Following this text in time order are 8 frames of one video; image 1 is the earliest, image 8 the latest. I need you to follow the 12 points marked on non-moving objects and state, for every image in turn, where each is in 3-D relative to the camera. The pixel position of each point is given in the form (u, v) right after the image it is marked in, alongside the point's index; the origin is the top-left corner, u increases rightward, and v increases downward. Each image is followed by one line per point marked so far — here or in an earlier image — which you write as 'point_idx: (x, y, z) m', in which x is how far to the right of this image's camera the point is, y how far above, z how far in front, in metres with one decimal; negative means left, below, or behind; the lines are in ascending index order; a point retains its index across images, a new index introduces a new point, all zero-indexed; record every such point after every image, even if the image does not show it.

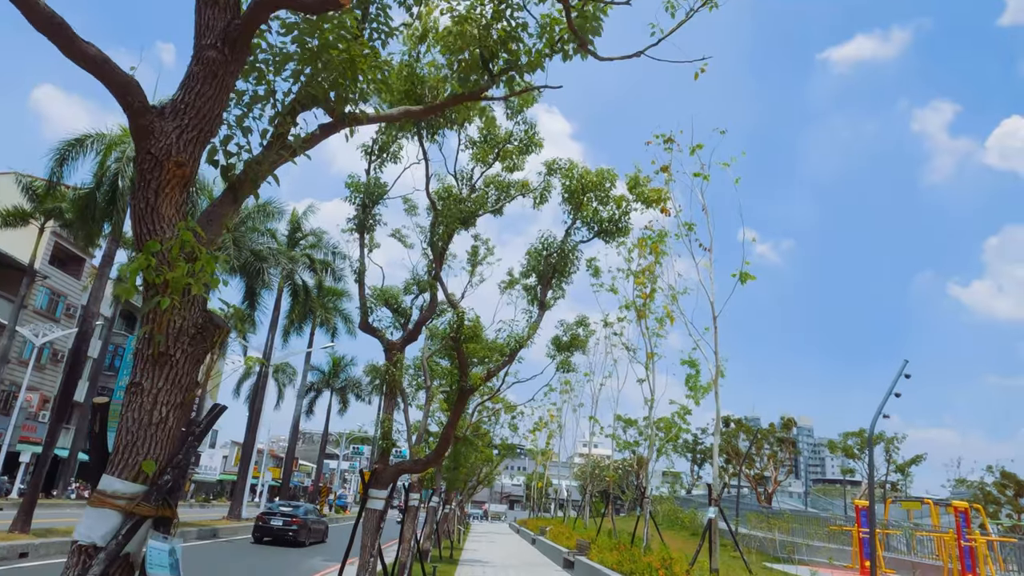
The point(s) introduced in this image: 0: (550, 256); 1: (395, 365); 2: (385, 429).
0: (+0.5, +0.4, +8.7) m
1: (-1.4, -0.9, +8.7) m
2: (-1.5, -1.7, +8.4) m
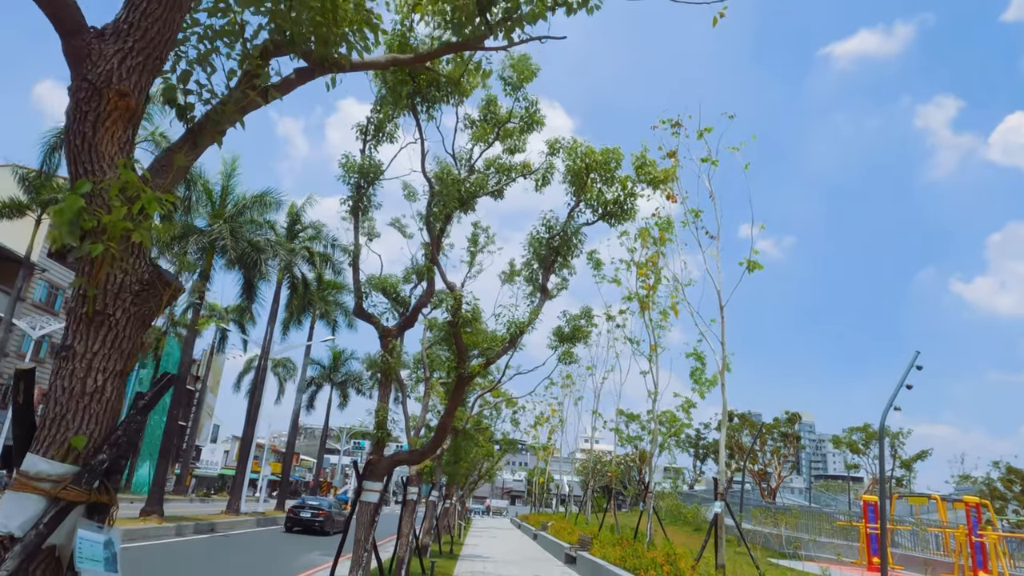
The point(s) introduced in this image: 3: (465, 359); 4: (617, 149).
0: (+0.5, +0.6, +8.3) m
1: (-1.4, -0.7, +8.3) m
2: (-1.5, -1.5, +8.1) m
3: (-0.5, -0.8, +7.8) m
4: (+1.2, +1.6, +8.1) m
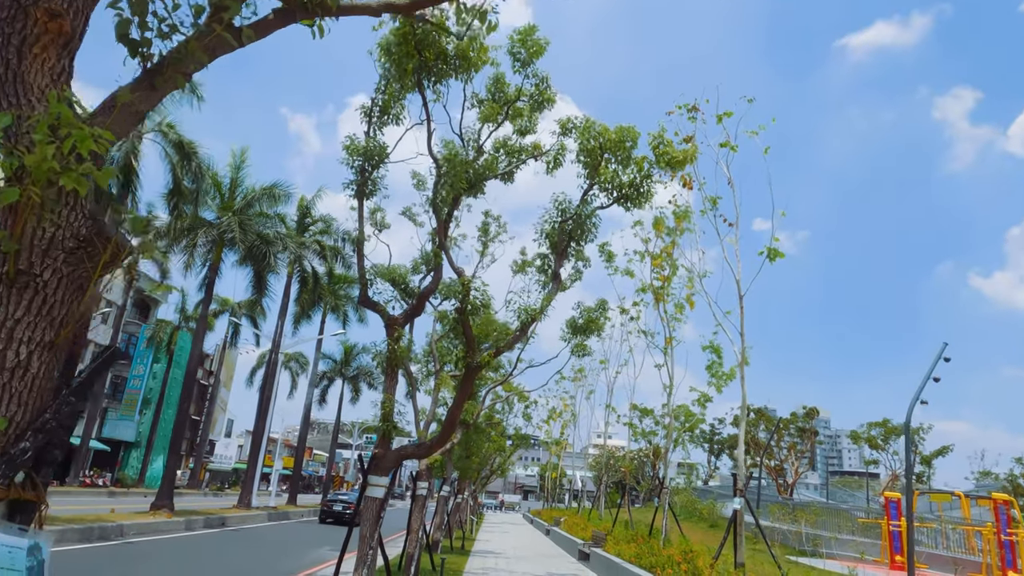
0: (+0.6, +0.7, +7.9) m
1: (-1.3, -0.6, +8.0) m
2: (-1.4, -1.4, +7.8) m
3: (-0.4, -0.6, +7.4) m
4: (+1.3, +1.8, +7.8) m
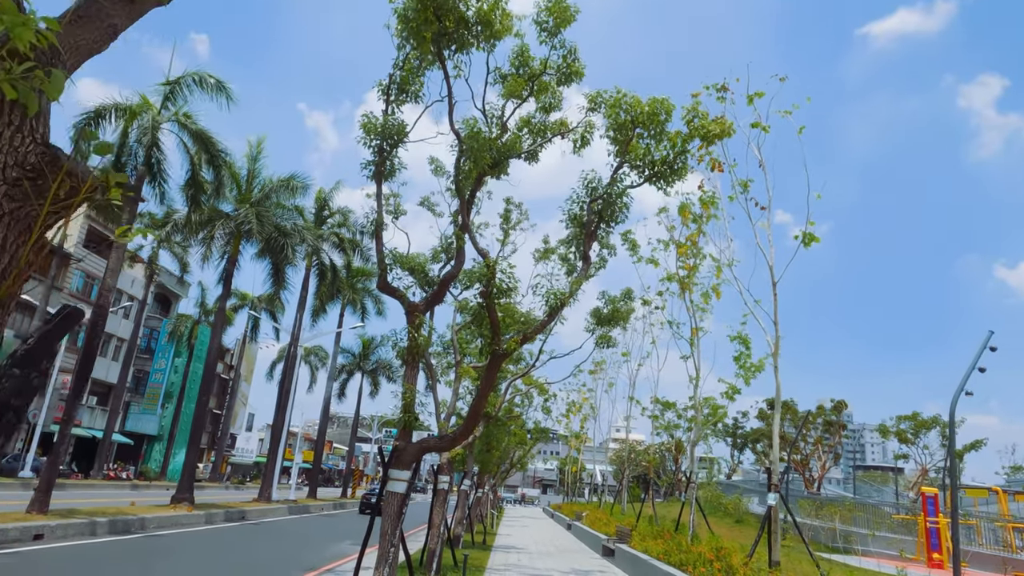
0: (+0.9, +0.9, +7.5) m
1: (-1.0, -0.4, +7.6) m
2: (-1.1, -1.2, +7.4) m
3: (-0.1, -0.5, +7.0) m
4: (+1.6, +1.9, +7.3) m
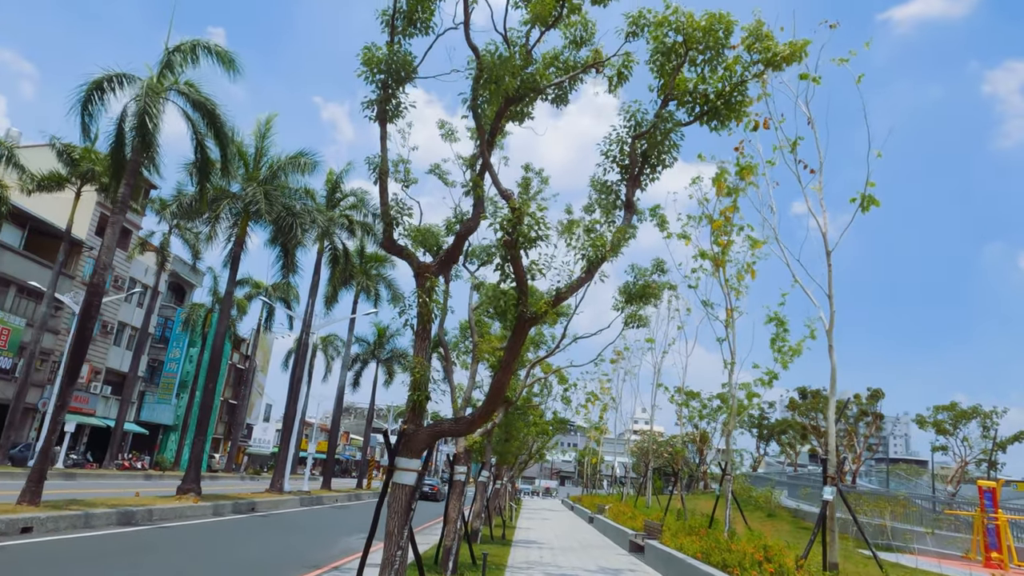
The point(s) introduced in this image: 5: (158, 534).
0: (+1.1, +1.3, +6.3) m
1: (-0.8, 0.0, +6.5) m
2: (-0.8, -0.8, +6.3) m
3: (+0.1, -0.1, +5.9) m
4: (+1.8, +2.3, +6.1) m
5: (-7.6, -5.3, +15.3) m
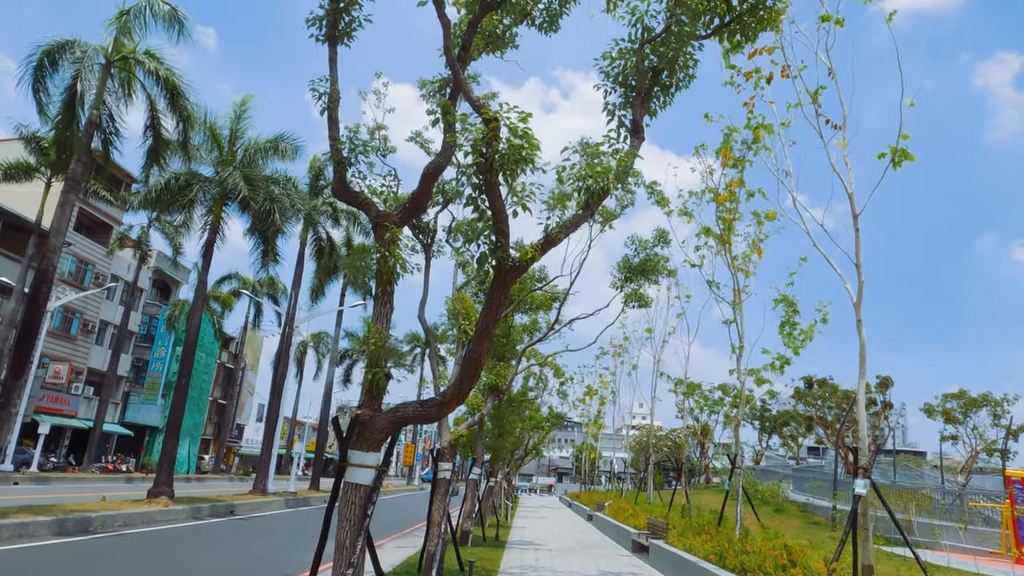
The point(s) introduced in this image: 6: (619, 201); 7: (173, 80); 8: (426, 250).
0: (+1.0, +1.7, +5.1) m
1: (-0.9, +0.3, +5.2) m
2: (-1.0, -0.5, +5.1) m
3: (0.0, +0.3, +4.7) m
4: (+1.6, +2.7, +4.9) m
5: (-7.8, -5.0, +14.0) m
6: (+1.7, +1.4, +11.6) m
7: (-7.6, +4.7, +15.8) m
8: (-1.4, +0.6, +11.4) m
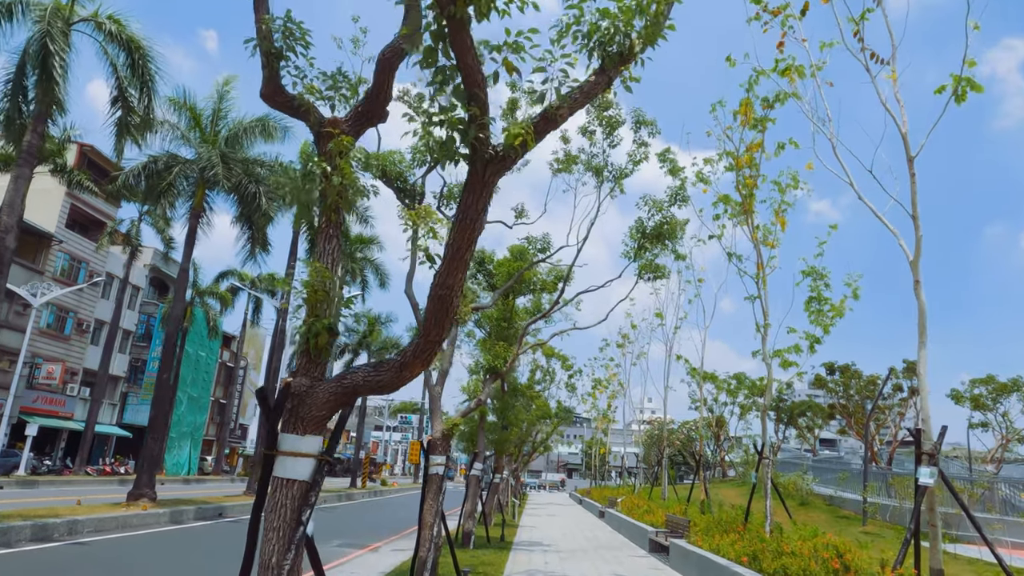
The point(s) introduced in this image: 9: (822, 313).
0: (+0.9, +2.1, +3.8) m
1: (-1.0, +0.7, +3.9) m
2: (-1.0, -0.1, +3.7) m
3: (-0.1, +0.7, +3.3) m
4: (+1.5, +3.1, +3.5) m
5: (-7.7, -4.7, +12.8) m
6: (+1.7, +1.9, +10.2) m
7: (-7.6, +5.0, +14.5) m
8: (-1.4, +1.0, +10.1) m
9: (+6.4, -0.5, +14.6) m
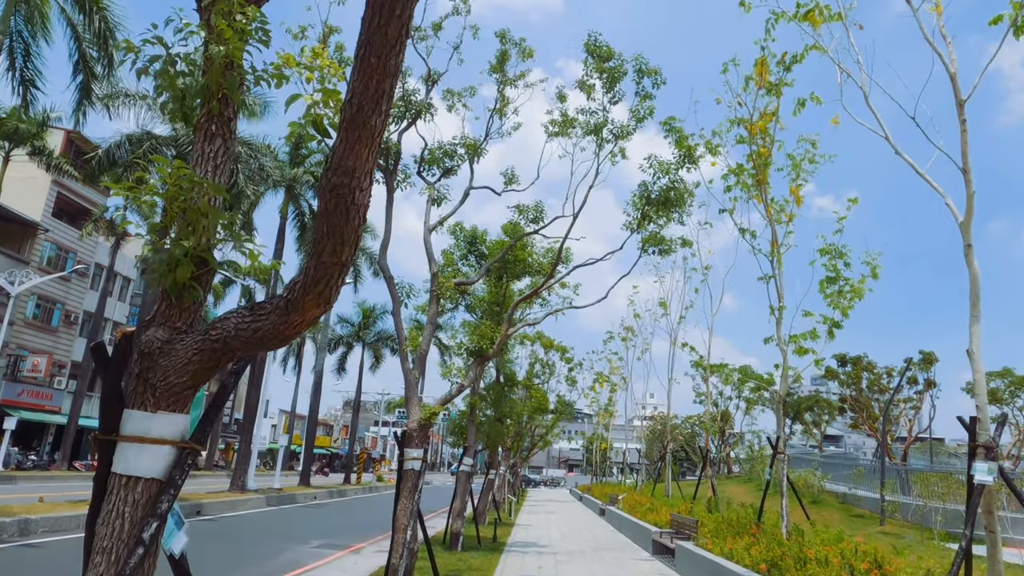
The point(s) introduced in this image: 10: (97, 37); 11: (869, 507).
0: (+0.7, +2.4, +2.6) m
1: (-1.1, +1.0, +2.8) m
2: (-1.2, +0.2, +2.6) m
3: (-0.3, +1.0, +2.2) m
4: (+1.4, +3.4, +2.3) m
5: (-7.8, -4.3, +11.7) m
6: (+1.5, +2.2, +9.1) m
7: (-7.8, +5.3, +13.3) m
8: (-1.6, +1.4, +8.9) m
9: (+6.3, -0.1, +13.5) m
10: (-7.9, +4.7, +13.6) m
11: (+9.3, -5.7, +18.7) m
